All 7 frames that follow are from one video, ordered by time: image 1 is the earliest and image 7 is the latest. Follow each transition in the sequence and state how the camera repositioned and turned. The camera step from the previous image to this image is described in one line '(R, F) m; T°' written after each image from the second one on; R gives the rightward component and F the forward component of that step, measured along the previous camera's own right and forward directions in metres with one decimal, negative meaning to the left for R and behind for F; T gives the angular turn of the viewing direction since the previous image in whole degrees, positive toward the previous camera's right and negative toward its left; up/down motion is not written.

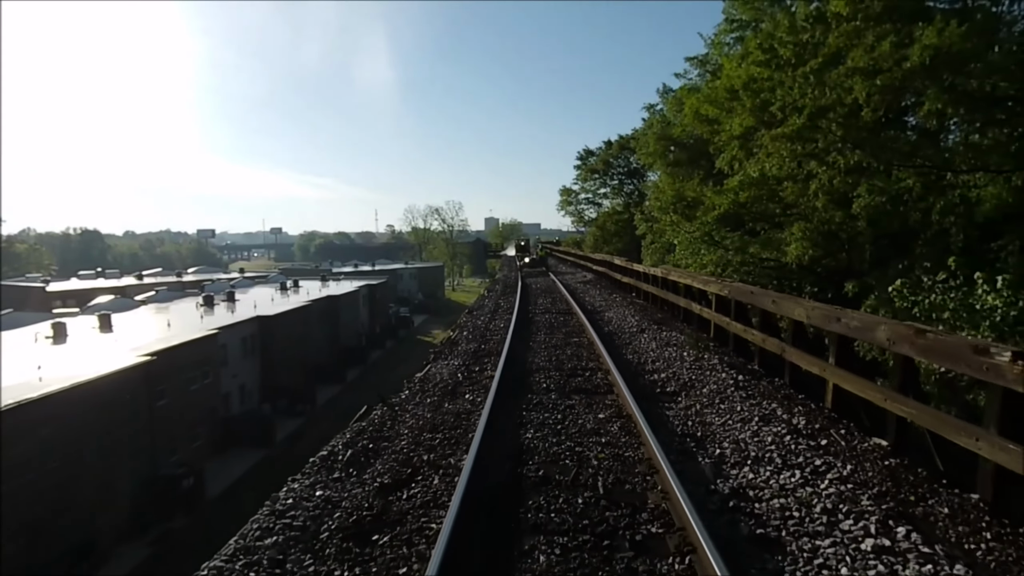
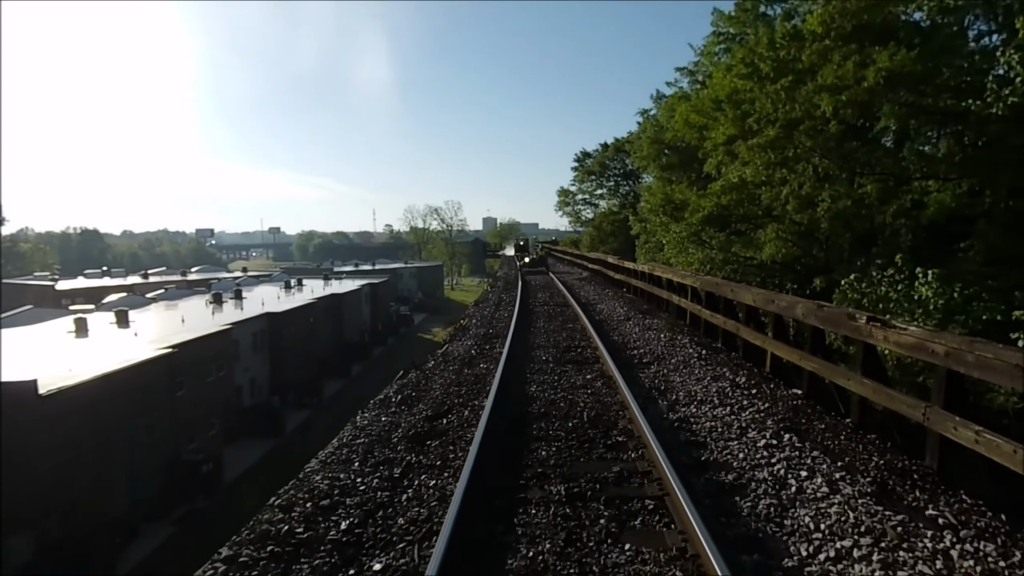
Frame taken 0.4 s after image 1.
(-0.1, -1.3) m; 0°
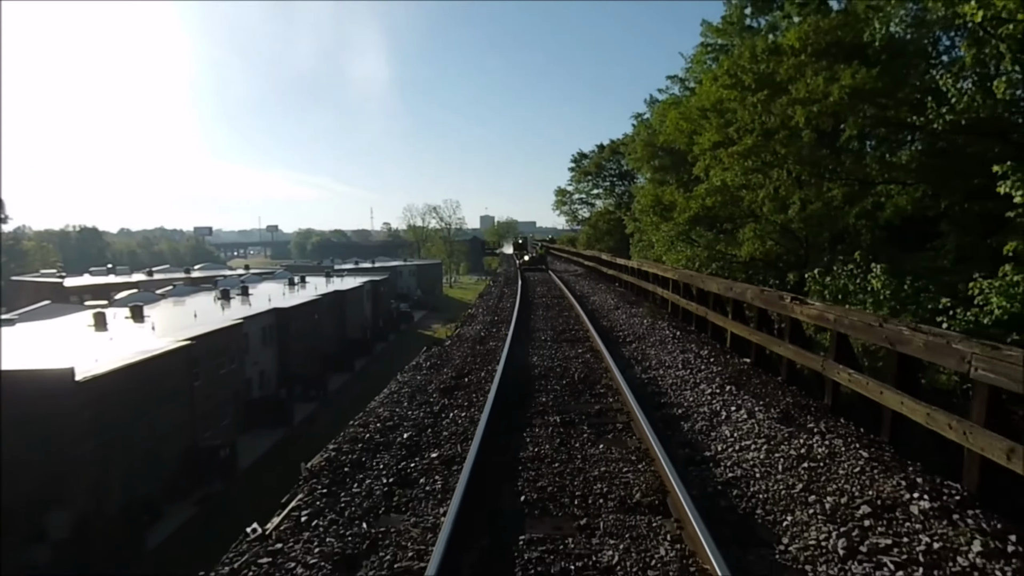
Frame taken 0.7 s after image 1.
(-0.1, -1.3) m; 0°
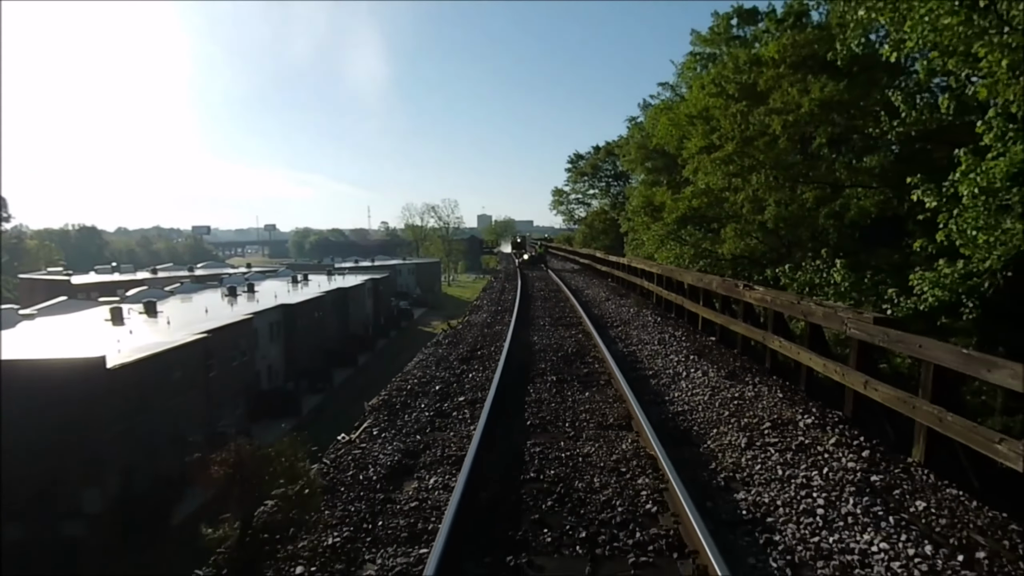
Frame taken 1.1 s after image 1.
(-0.1, -1.3) m; 0°
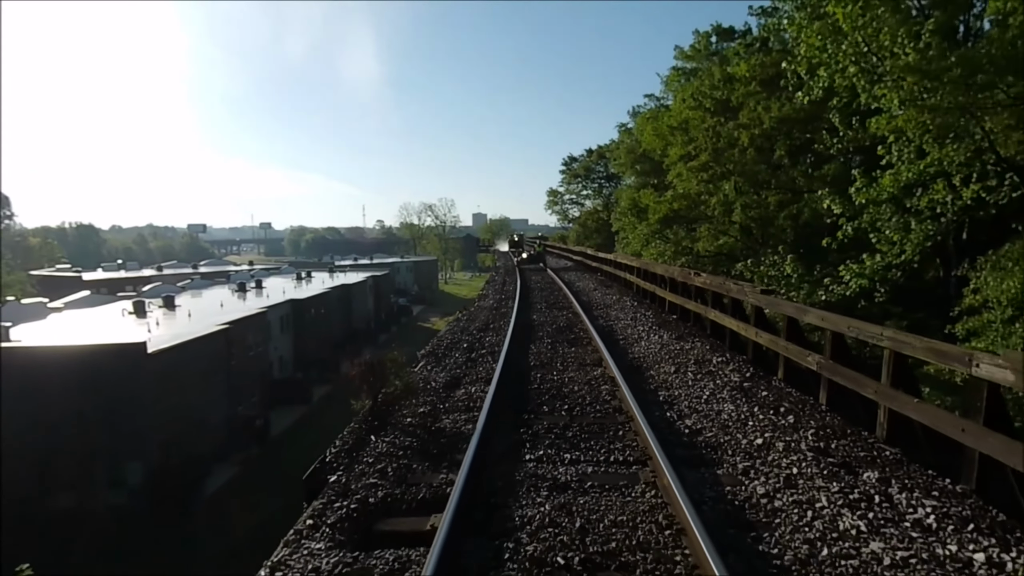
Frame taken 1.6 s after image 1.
(-0.1, -2.1) m; 0°
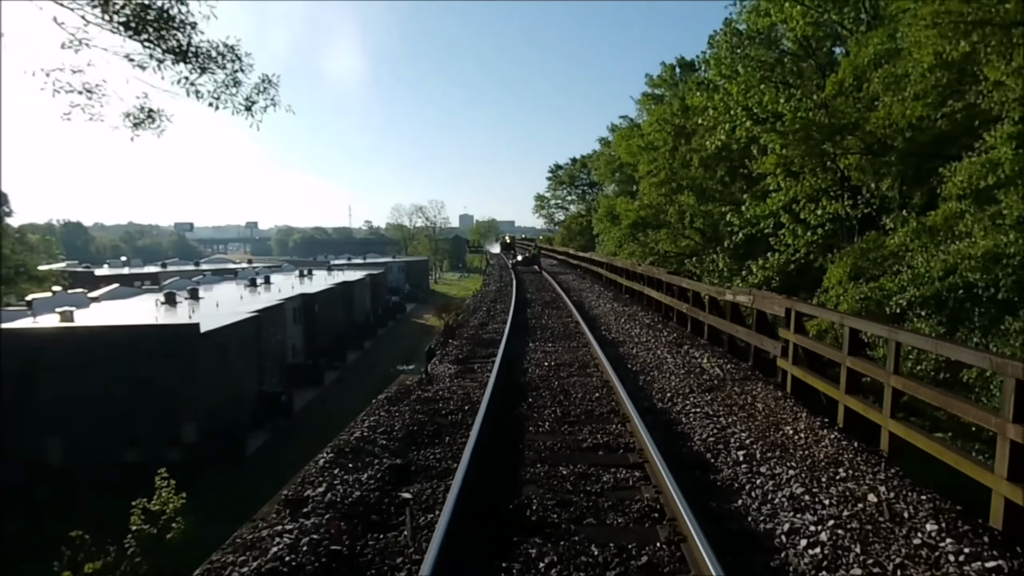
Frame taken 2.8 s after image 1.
(-0.3, -4.1) m; +1°
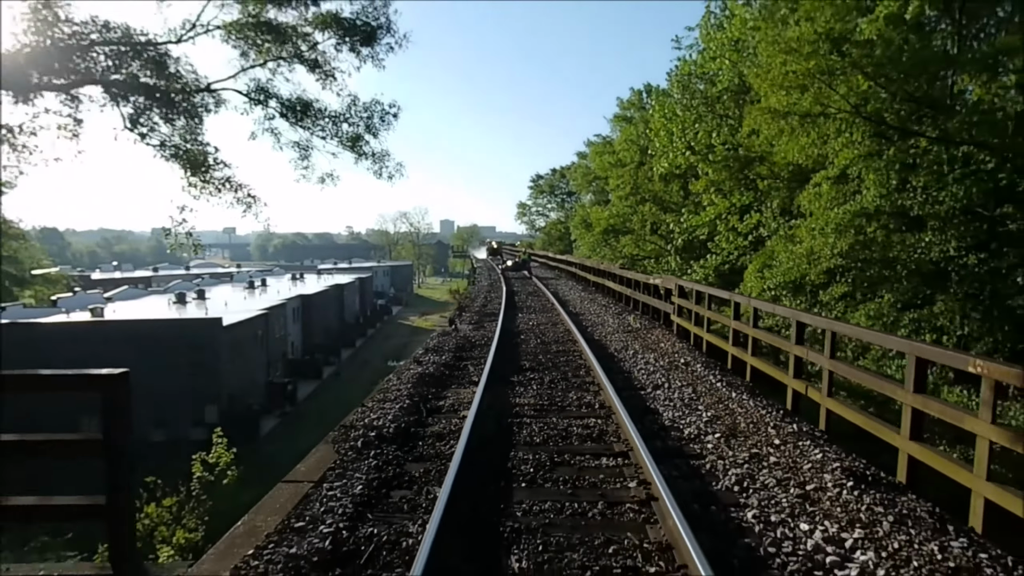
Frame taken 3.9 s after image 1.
(-0.2, -3.6) m; +2°
